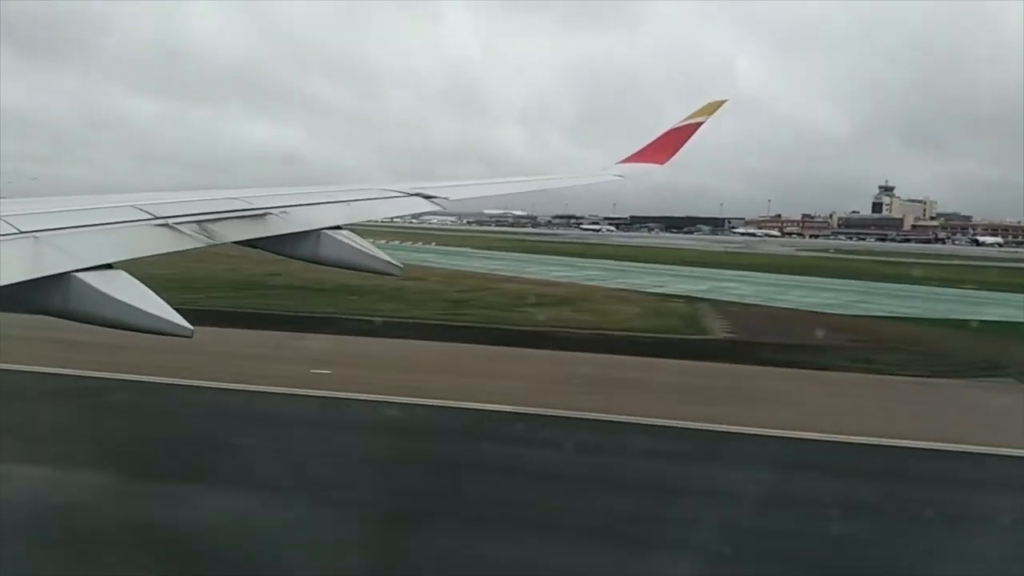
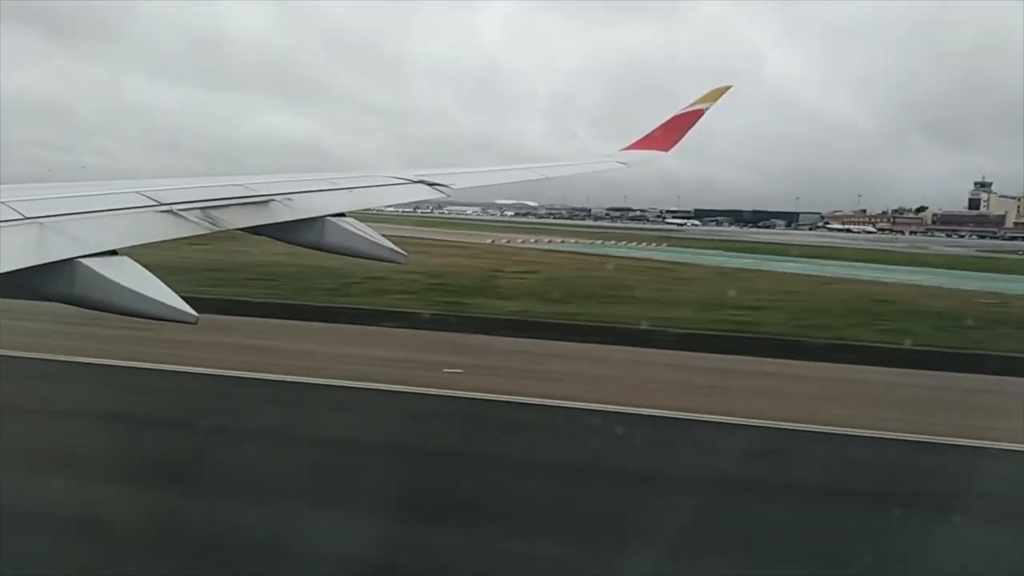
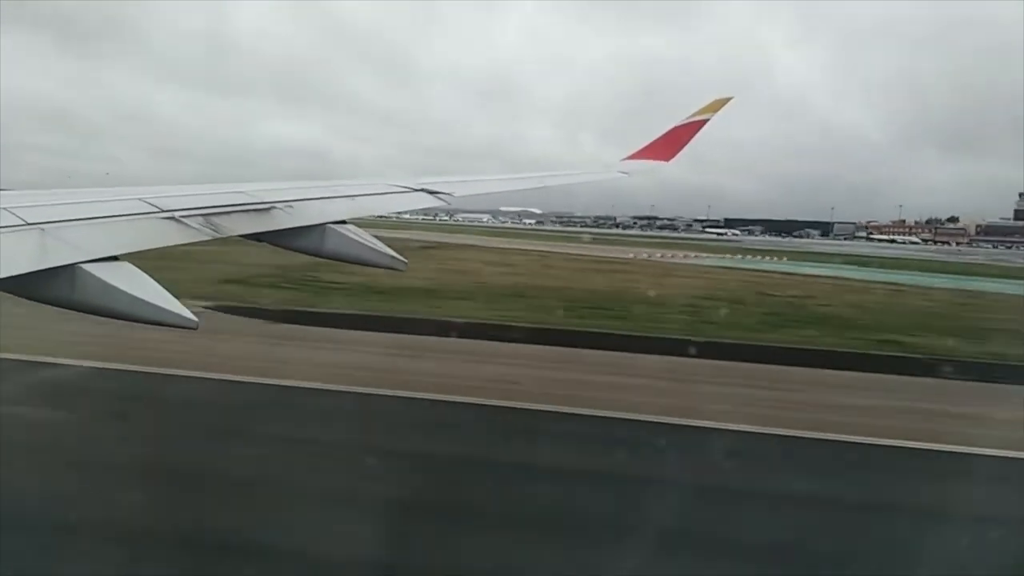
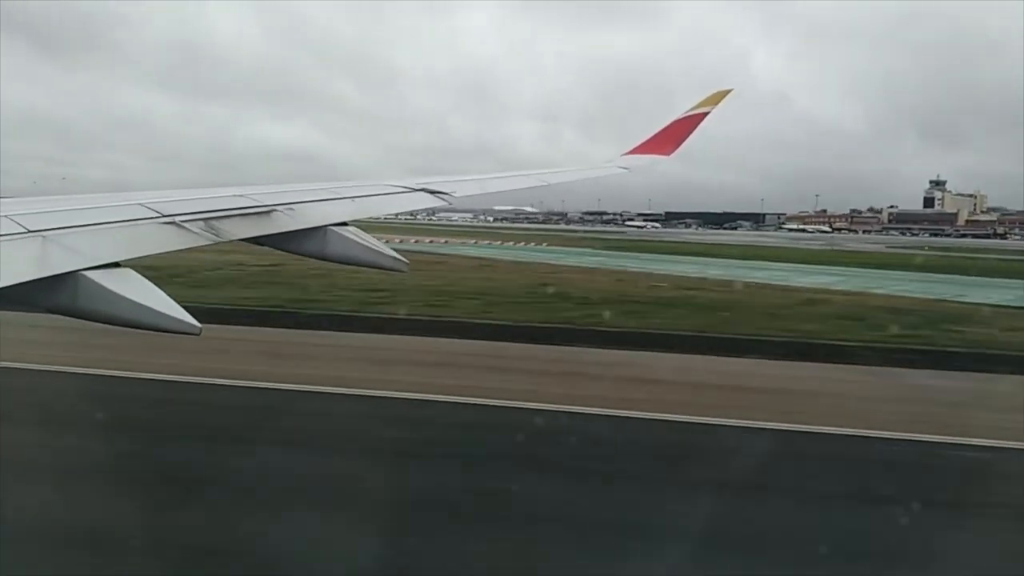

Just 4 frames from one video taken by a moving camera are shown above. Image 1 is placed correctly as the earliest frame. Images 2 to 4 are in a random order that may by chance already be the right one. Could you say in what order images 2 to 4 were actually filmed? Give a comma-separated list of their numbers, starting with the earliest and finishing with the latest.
4, 2, 3
